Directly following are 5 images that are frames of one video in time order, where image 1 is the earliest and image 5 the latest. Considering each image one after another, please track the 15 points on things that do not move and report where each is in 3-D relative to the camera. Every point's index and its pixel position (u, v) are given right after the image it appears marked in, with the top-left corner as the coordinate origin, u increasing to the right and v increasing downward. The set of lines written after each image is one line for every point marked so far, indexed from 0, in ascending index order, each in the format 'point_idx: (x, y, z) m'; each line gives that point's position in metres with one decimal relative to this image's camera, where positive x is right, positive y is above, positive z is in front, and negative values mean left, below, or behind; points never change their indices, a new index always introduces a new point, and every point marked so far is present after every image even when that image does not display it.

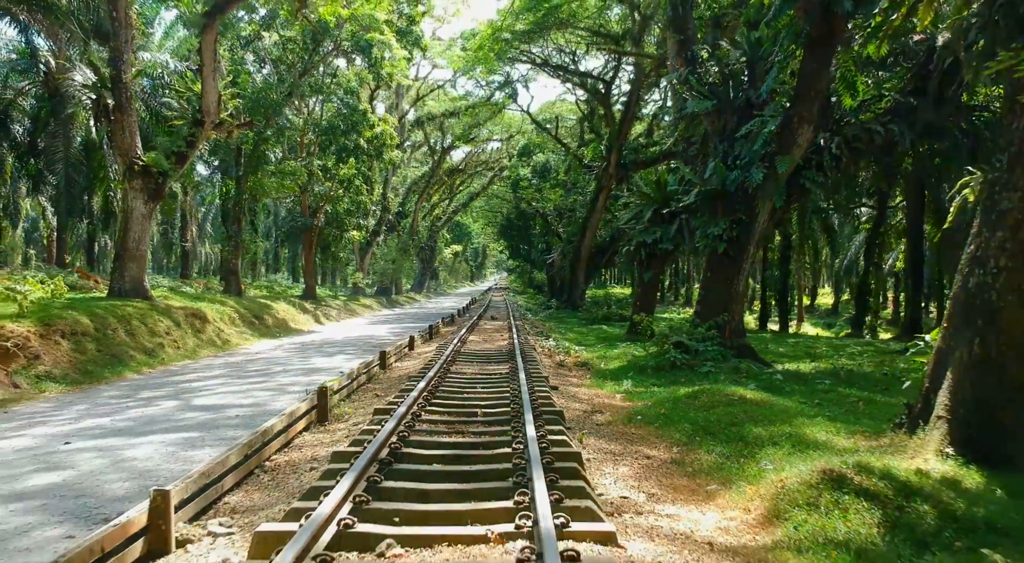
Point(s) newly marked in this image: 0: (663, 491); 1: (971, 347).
0: (+1.0, -1.4, +5.1) m
1: (+3.4, -0.5, +5.5) m
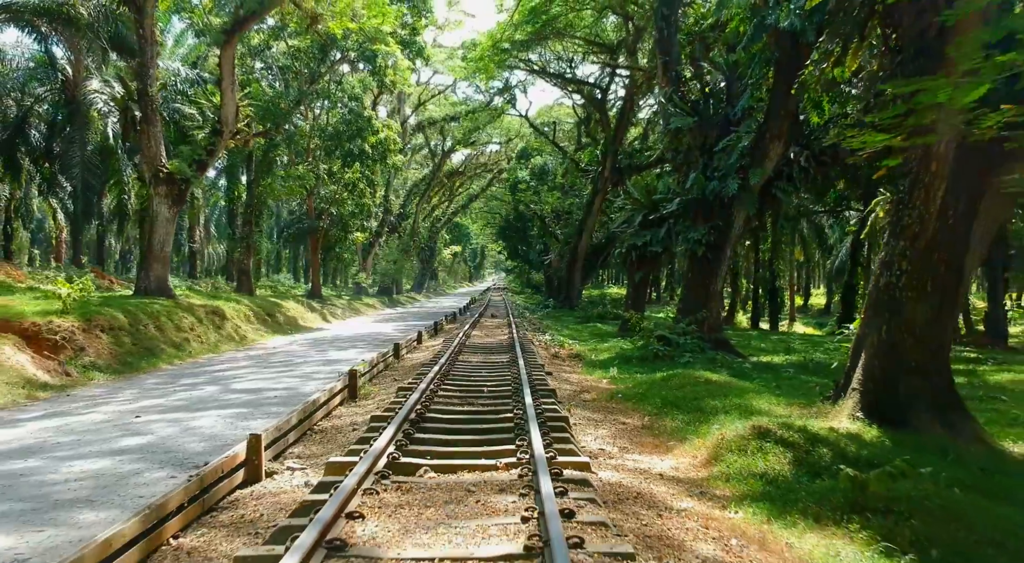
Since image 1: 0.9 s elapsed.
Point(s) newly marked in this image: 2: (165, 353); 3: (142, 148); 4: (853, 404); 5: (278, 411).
0: (+1.1, -1.4, +6.4) m
1: (+3.4, -0.5, +6.8) m
2: (-7.7, -1.5, +16.1) m
3: (-9.9, +3.6, +19.6) m
4: (+3.3, -1.2, +7.1) m
5: (-2.7, -1.5, +8.5) m
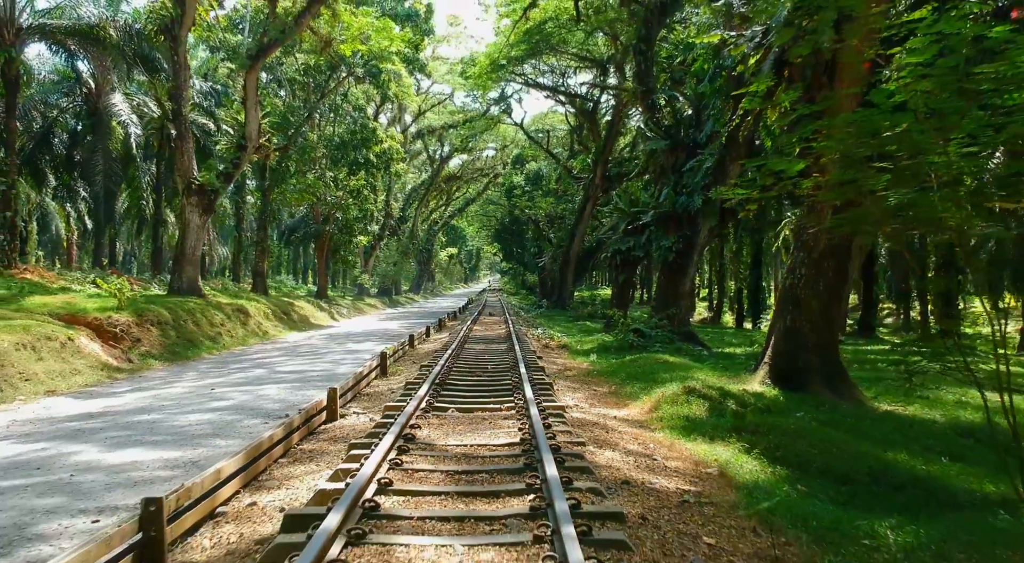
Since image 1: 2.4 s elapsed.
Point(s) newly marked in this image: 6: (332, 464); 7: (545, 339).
0: (+1.0, -1.4, +8.7) m
1: (+3.4, -0.5, +9.1) m
2: (-7.7, -1.6, +18.3) m
3: (-10.0, +3.6, +21.8) m
4: (+3.3, -1.2, +9.4) m
5: (-2.7, -1.6, +10.8) m
6: (-1.4, -1.4, +5.6) m
7: (+0.8, -1.4, +17.8) m
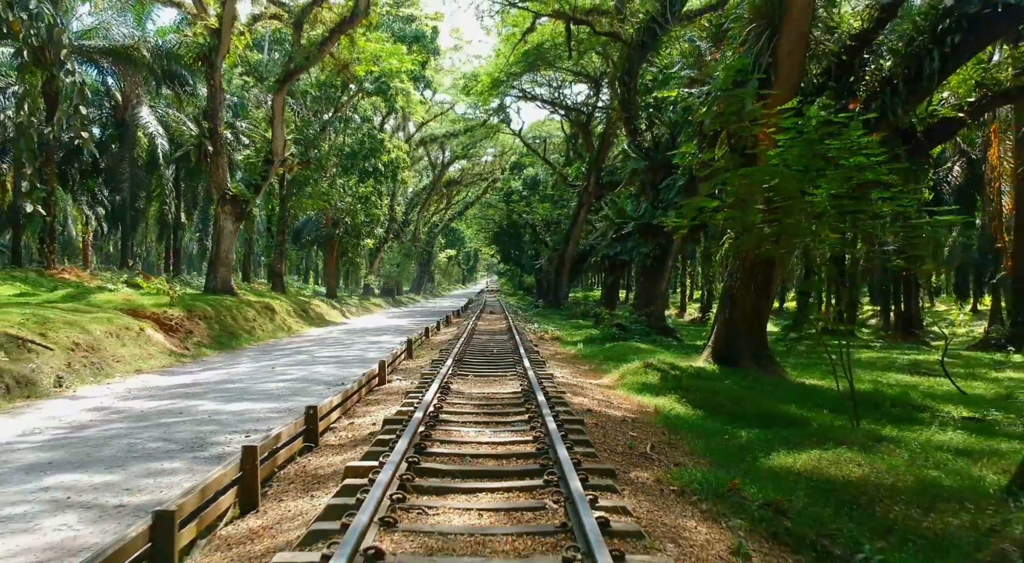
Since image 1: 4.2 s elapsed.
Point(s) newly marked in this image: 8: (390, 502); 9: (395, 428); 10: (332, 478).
0: (+1.1, -1.5, +11.4) m
1: (+3.4, -0.5, +11.8) m
2: (-7.8, -1.6, +21.0) m
3: (-10.0, +3.6, +24.4) m
4: (+3.3, -1.2, +12.0) m
5: (-2.7, -1.6, +13.4) m
6: (-1.3, -1.4, +8.2) m
7: (+0.8, -1.4, +20.4) m
8: (-0.7, -1.2, +4.1) m
9: (-1.0, -1.2, +6.2) m
10: (-1.3, -1.4, +5.2) m
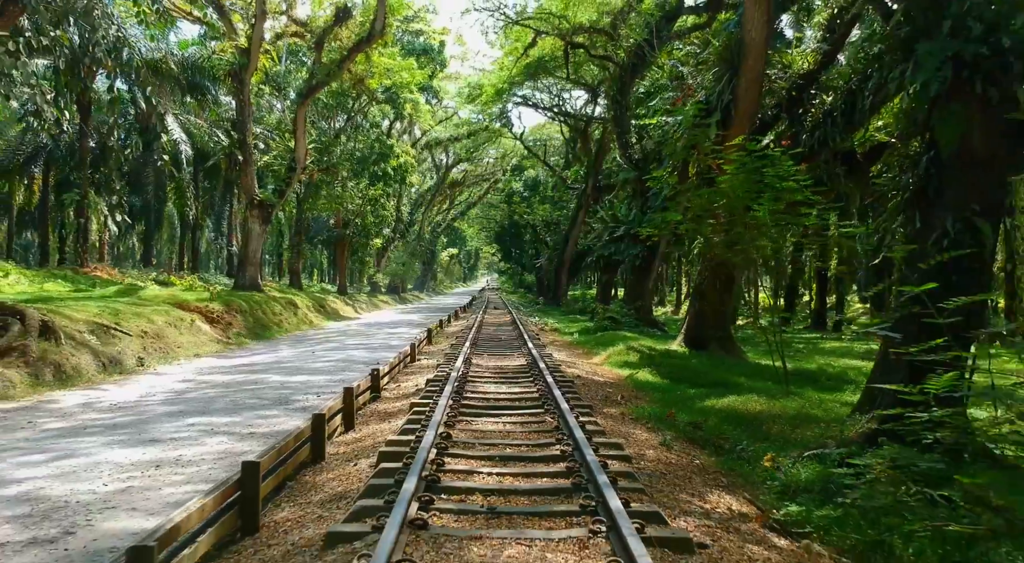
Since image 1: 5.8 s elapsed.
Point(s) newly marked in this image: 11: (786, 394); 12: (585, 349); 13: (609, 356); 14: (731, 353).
0: (+1.2, -1.4, +13.7) m
1: (+3.5, -0.5, +14.1) m
2: (-7.6, -1.5, +23.3) m
3: (-9.9, +3.6, +26.7) m
4: (+3.4, -1.2, +14.4) m
5: (-2.6, -1.5, +15.8) m
6: (-1.2, -1.3, +10.6) m
7: (+0.9, -1.4, +22.8) m
8: (-0.6, -1.2, +6.5) m
9: (-0.9, -1.2, +8.5) m
10: (-1.2, -1.4, +7.6) m
11: (+3.3, -1.4, +8.9) m
12: (+1.4, -1.4, +14.6) m
13: (+1.7, -1.3, +13.0) m
14: (+4.1, -1.4, +13.8) m
